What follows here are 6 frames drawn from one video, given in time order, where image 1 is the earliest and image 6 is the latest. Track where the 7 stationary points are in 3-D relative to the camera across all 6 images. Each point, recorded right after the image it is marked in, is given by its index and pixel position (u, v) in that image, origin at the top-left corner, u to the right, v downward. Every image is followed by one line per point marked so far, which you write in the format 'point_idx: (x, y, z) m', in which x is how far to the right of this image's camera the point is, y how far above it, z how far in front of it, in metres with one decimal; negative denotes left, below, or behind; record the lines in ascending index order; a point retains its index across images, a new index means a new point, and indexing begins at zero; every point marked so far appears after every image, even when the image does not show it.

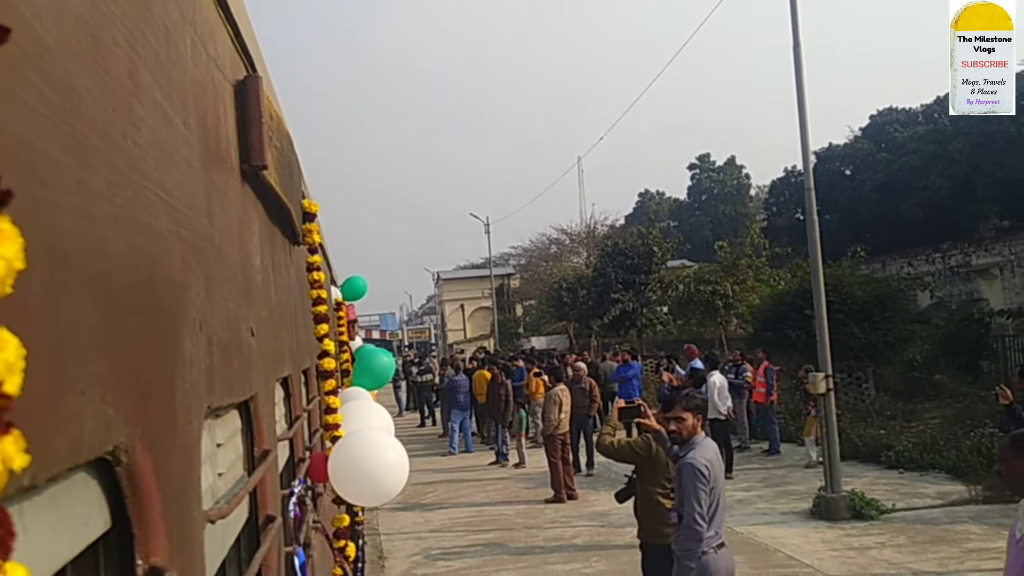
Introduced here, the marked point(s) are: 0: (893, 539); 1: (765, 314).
0: (+3.3, -2.1, +7.7) m
1: (+5.2, -0.5, +18.6) m
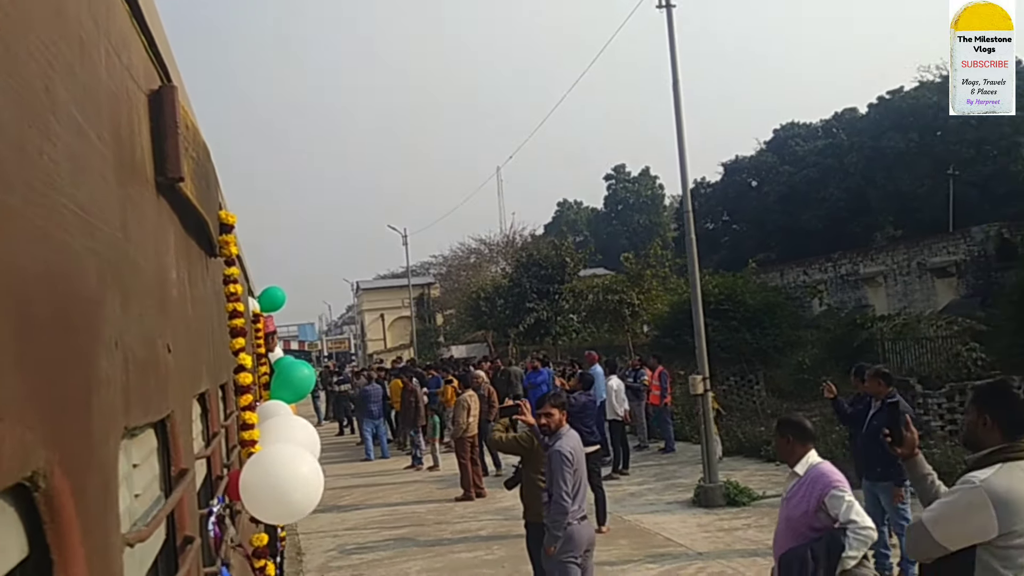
0: (+2.4, -2.2, +8.8) m
1: (+3.4, -0.7, +19.7) m
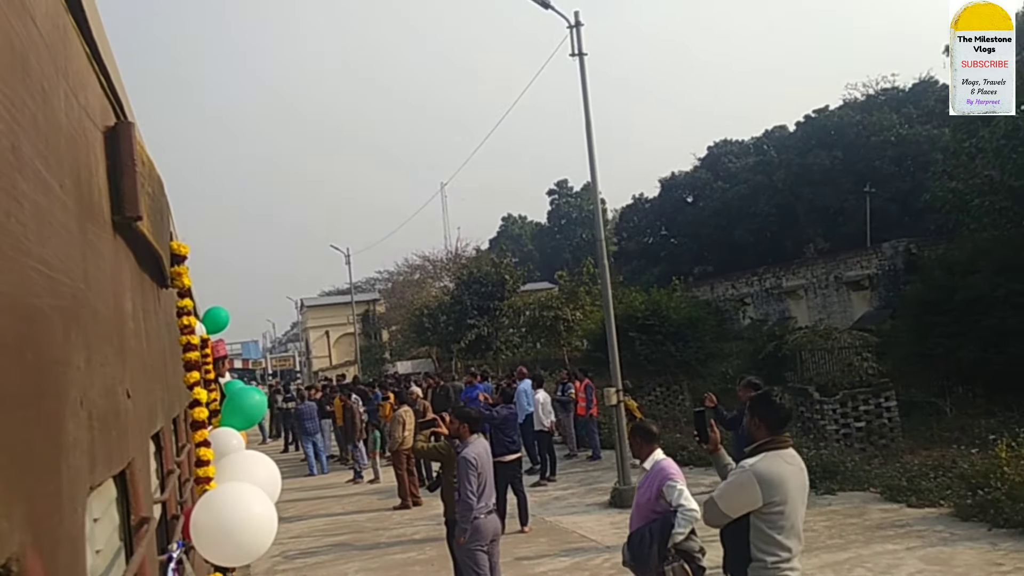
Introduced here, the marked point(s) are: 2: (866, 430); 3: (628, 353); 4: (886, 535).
0: (+1.7, -2.5, +9.7) m
1: (+1.9, -1.1, +20.8) m
2: (+5.0, -2.0, +12.5) m
3: (+2.5, -1.4, +19.5) m
4: (+3.3, -2.2, +8.0) m
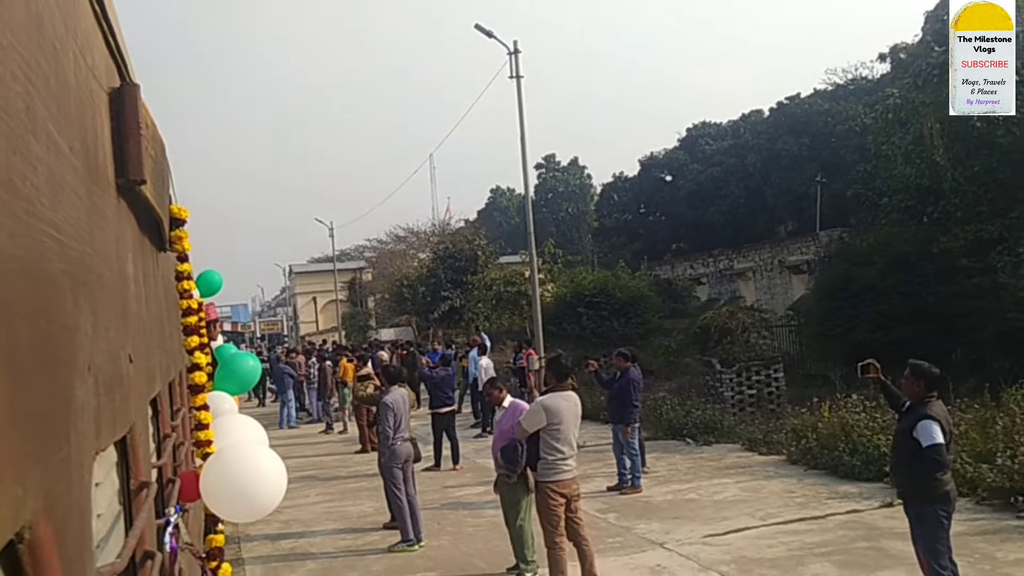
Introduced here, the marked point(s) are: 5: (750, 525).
0: (+0.8, -2.3, +12.1) m
1: (+1.0, -0.6, +23.0) m
2: (+4.1, -1.8, +14.8) m
3: (+1.6, -0.9, +21.8) m
4: (+2.5, -2.1, +10.3) m
5: (+2.1, -2.1, +7.9) m
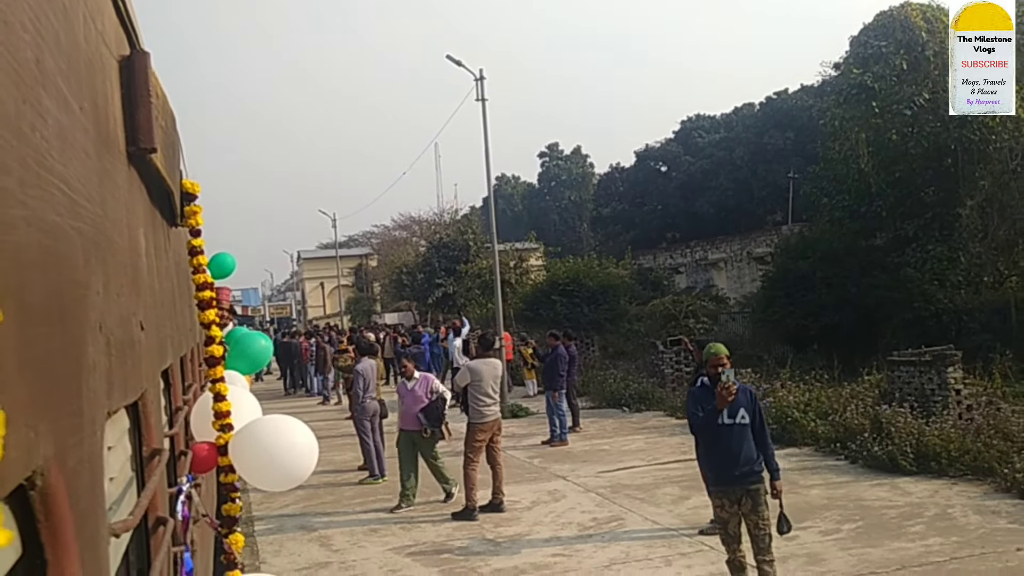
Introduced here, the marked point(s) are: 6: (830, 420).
0: (+0.1, -2.2, +14.4) m
1: (+0.5, -0.3, +25.4) m
2: (+3.5, -1.7, +17.1) m
3: (+1.1, -0.7, +24.1) m
4: (+1.8, -2.0, +12.7) m
5: (+1.4, -2.0, +10.2) m
6: (+3.7, -1.6, +10.4) m
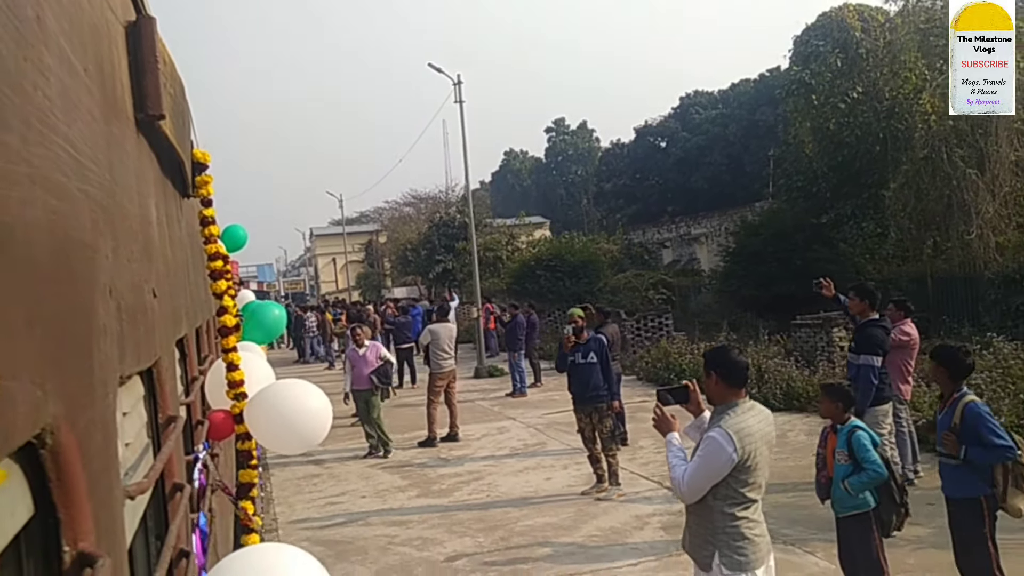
0: (-0.3, -1.7, +16.9) m
1: (+0.1, +0.5, +27.8) m
2: (+3.0, -1.1, +19.5) m
3: (+0.7, +0.1, +26.5) m
4: (+1.3, -1.7, +15.1) m
5: (+0.9, -1.7, +12.7) m
6: (+3.2, -1.2, +12.8) m
